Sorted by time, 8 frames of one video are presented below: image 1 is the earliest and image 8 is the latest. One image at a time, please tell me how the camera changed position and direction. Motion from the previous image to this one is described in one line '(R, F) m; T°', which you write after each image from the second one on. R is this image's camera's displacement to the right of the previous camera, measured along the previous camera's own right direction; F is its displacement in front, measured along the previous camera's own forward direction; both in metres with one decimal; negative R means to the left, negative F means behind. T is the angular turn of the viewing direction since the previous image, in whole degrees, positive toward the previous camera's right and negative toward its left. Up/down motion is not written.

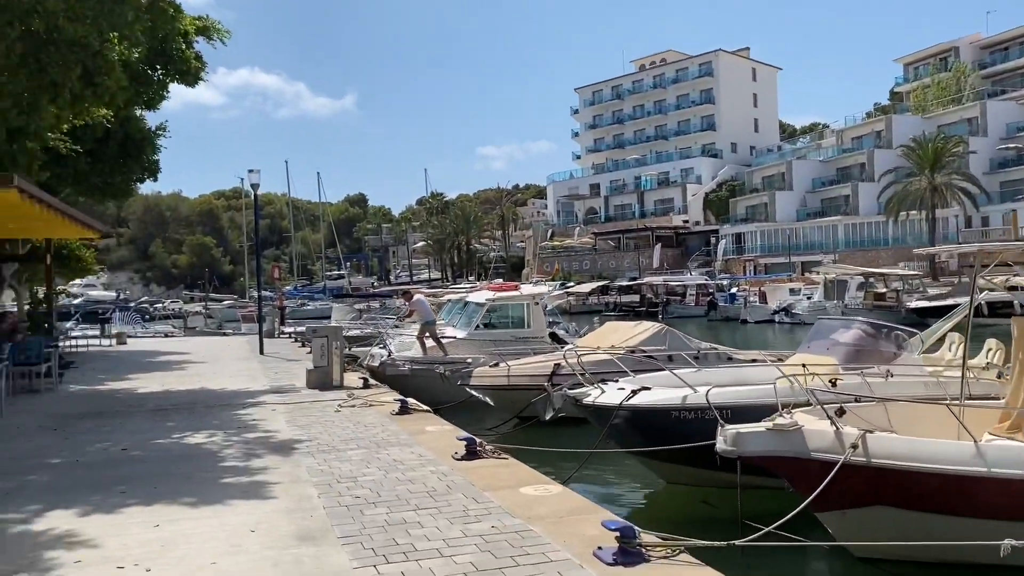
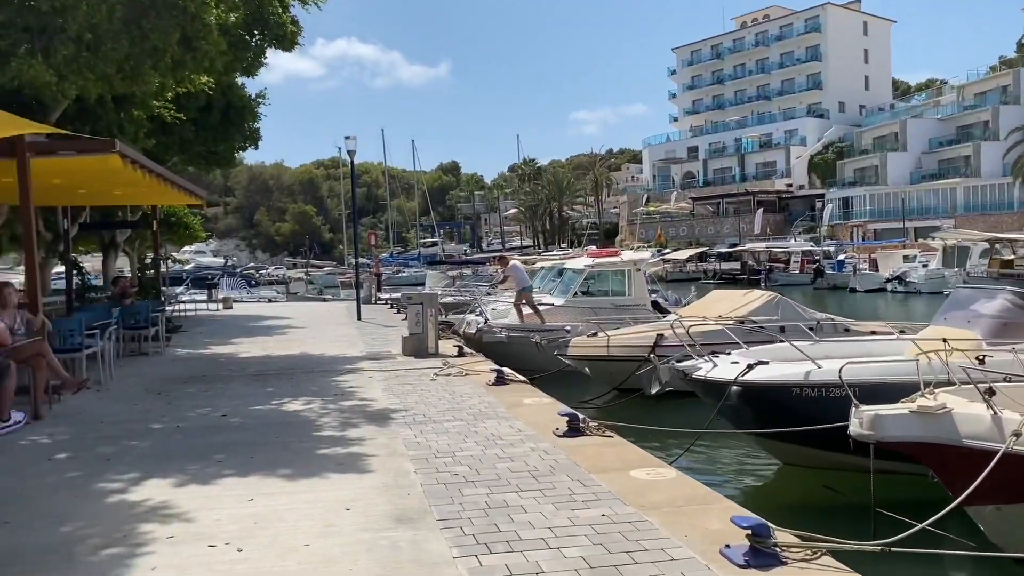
(-0.1, +0.6) m; -7°
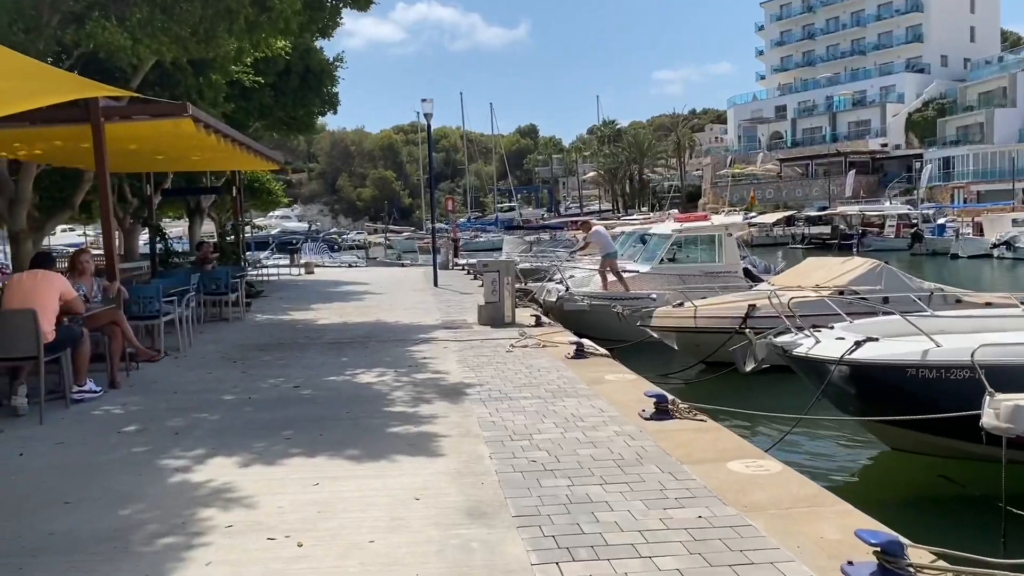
(0.0, +0.6) m; -6°
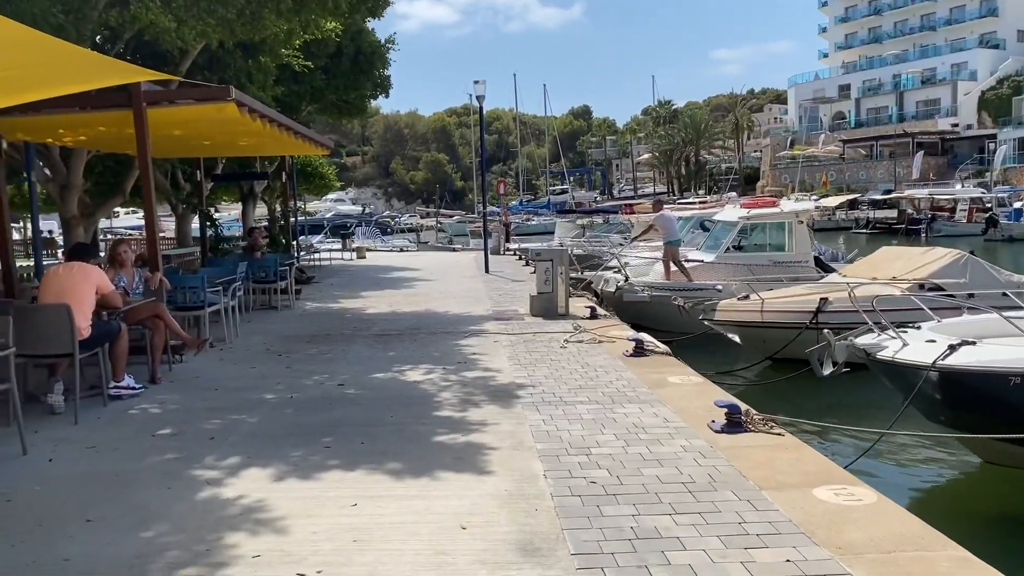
(0.0, +0.6) m; -4°
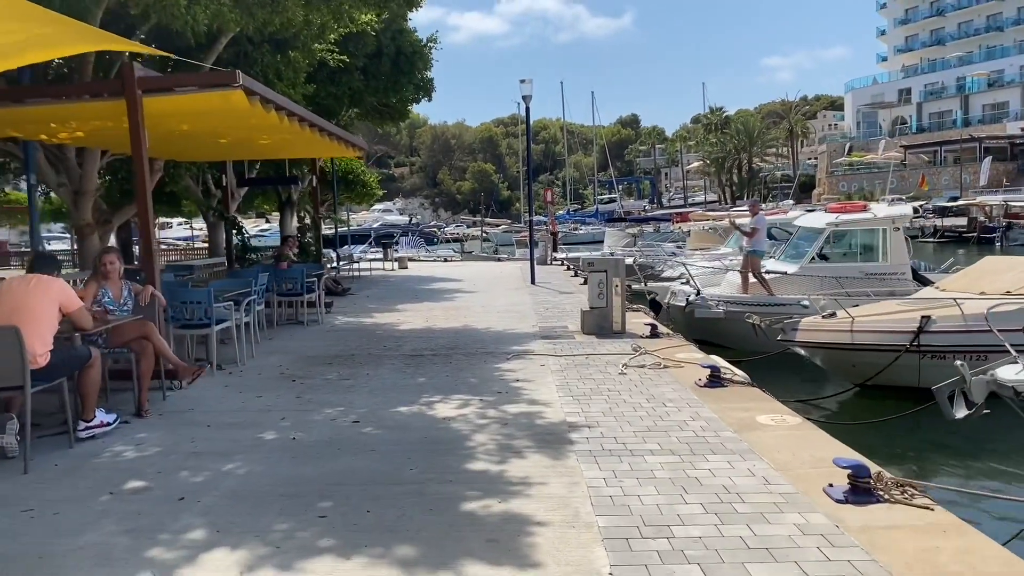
(0.0, +1.5) m; -3°
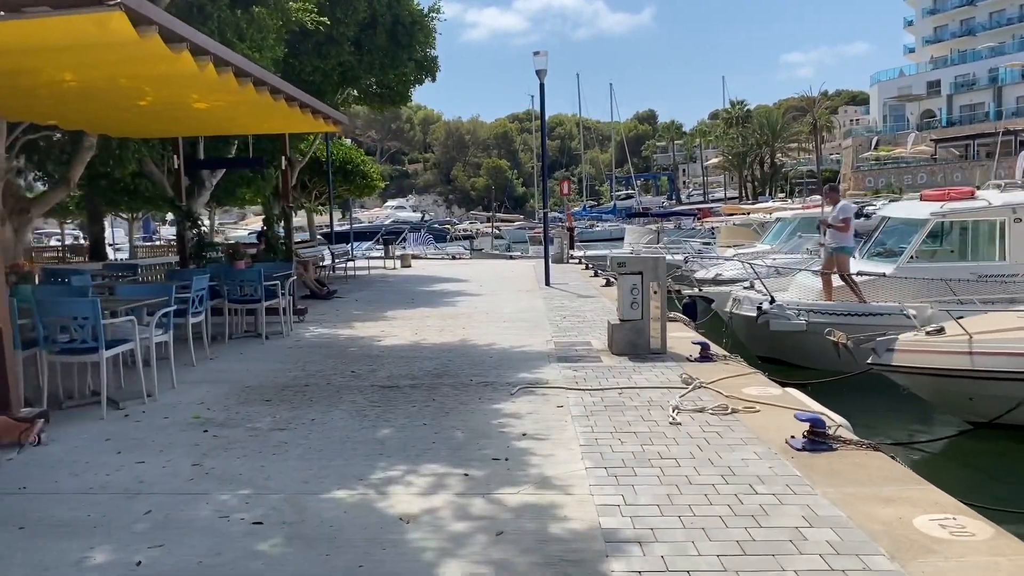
(+0.1, +2.7) m; -1°
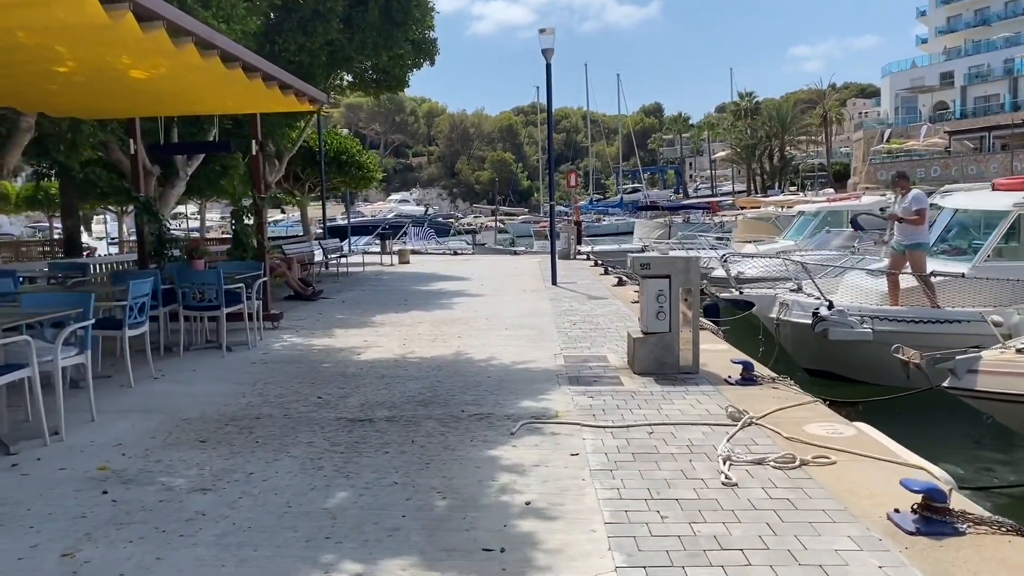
(0.0, +1.6) m; 0°
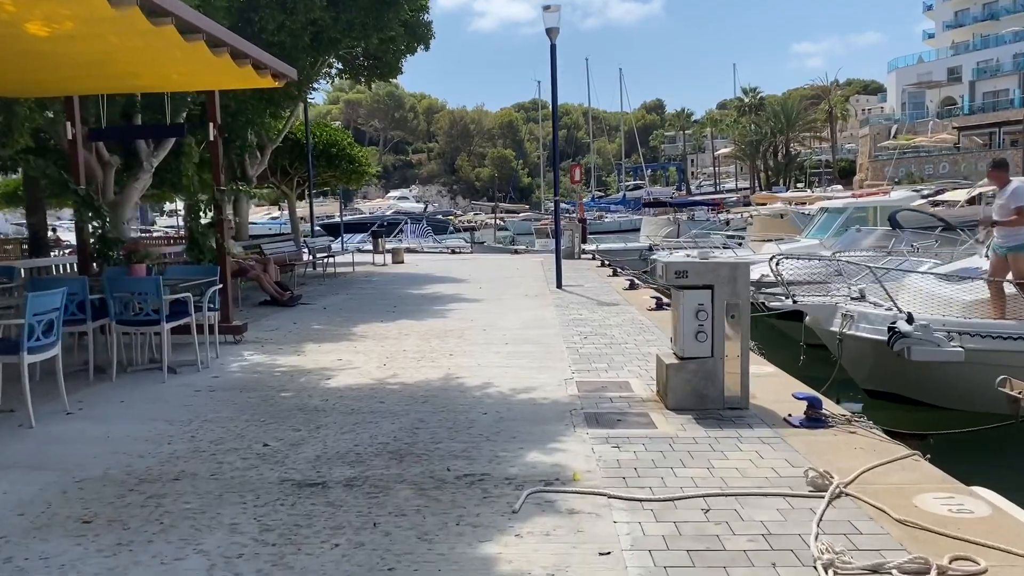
(0.0, +1.6) m; 0°
